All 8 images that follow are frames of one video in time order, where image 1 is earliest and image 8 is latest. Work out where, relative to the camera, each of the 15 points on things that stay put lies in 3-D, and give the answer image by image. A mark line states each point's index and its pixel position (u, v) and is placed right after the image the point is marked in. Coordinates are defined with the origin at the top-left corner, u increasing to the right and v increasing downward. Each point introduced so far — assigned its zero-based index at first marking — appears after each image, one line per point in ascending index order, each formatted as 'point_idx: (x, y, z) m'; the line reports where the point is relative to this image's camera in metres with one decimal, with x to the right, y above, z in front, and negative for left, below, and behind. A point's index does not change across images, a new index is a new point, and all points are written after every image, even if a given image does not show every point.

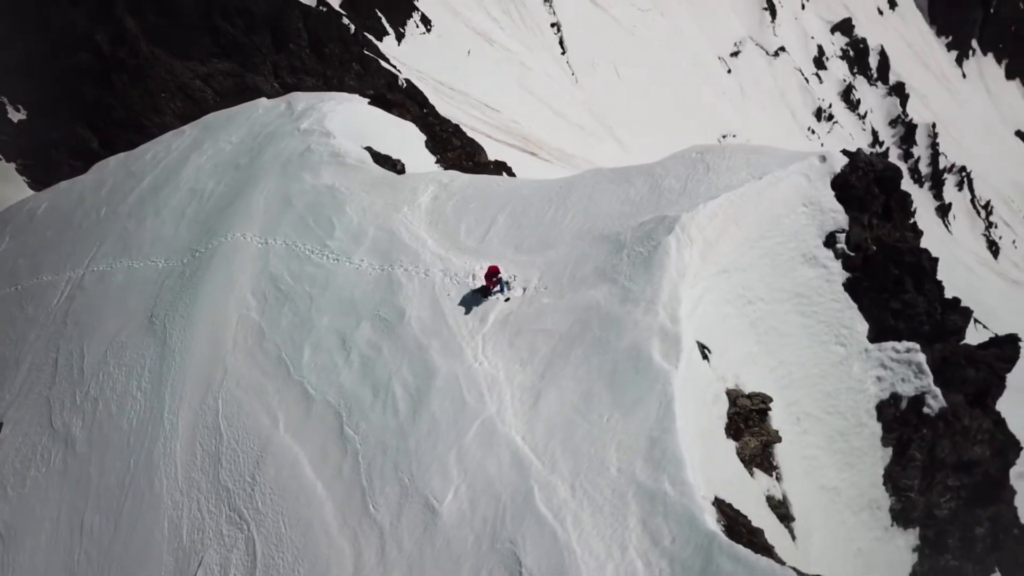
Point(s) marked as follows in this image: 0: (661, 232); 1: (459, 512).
0: (+2.0, +0.7, +10.6) m
1: (-0.6, -2.4, +8.6) m
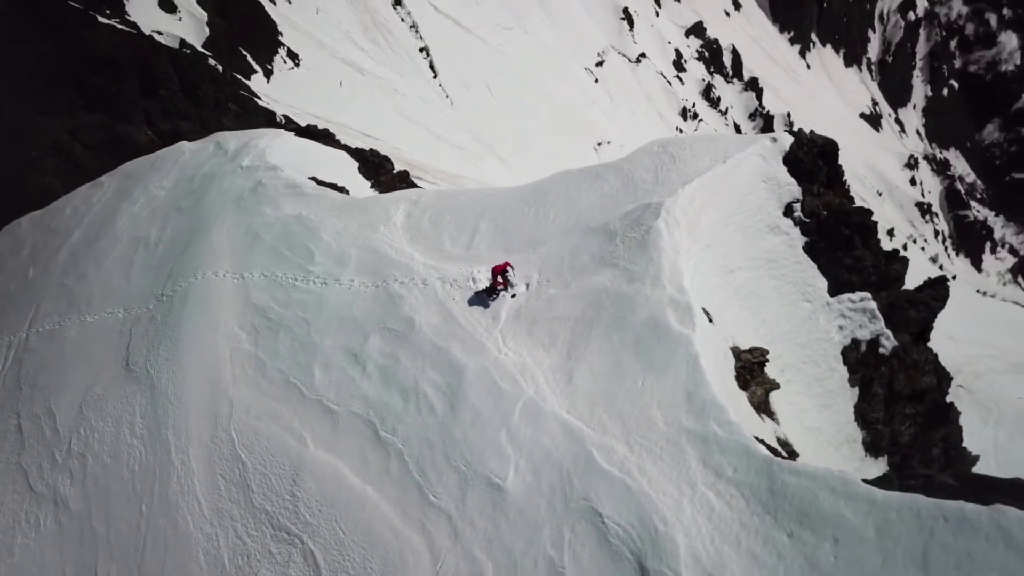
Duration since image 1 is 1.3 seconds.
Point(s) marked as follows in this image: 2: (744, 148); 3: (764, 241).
0: (+2.0, +1.0, +11.8) m
1: (+0.1, -2.3, +9.4) m
2: (+3.8, +2.2, +13.1) m
3: (+3.9, +0.7, +12.7) m
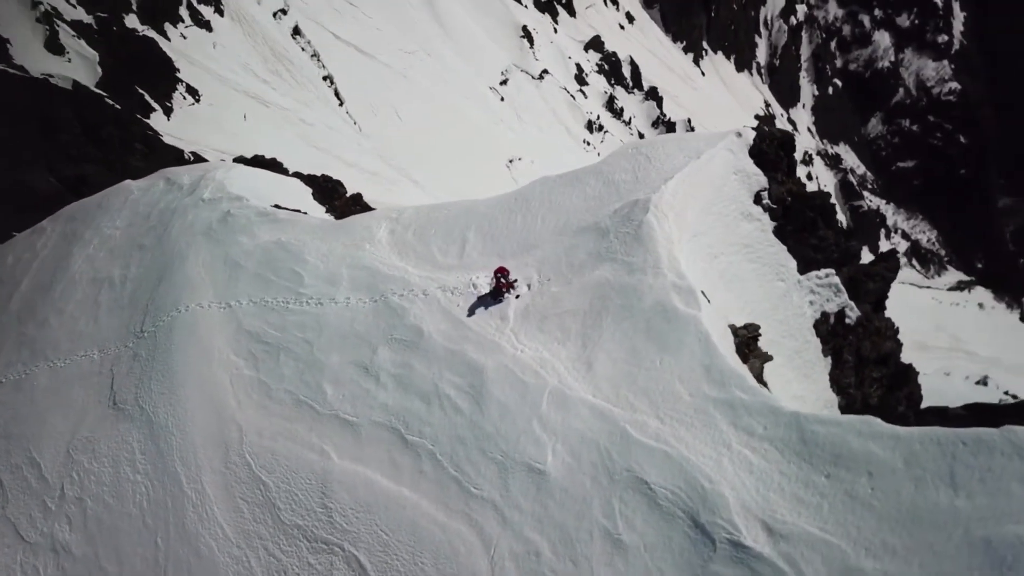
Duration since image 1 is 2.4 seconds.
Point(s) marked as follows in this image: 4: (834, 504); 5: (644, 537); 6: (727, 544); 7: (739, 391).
0: (+2.0, +1.2, +12.7) m
1: (+0.7, -2.2, +10.1) m
2: (+3.6, +2.5, +14.2) m
3: (+3.9, +1.0, +13.7) m
4: (+3.2, -2.2, +8.2) m
5: (+1.5, -2.7, +8.9) m
6: (+2.2, -2.6, +8.3) m
7: (+2.8, -1.2, +9.9) m
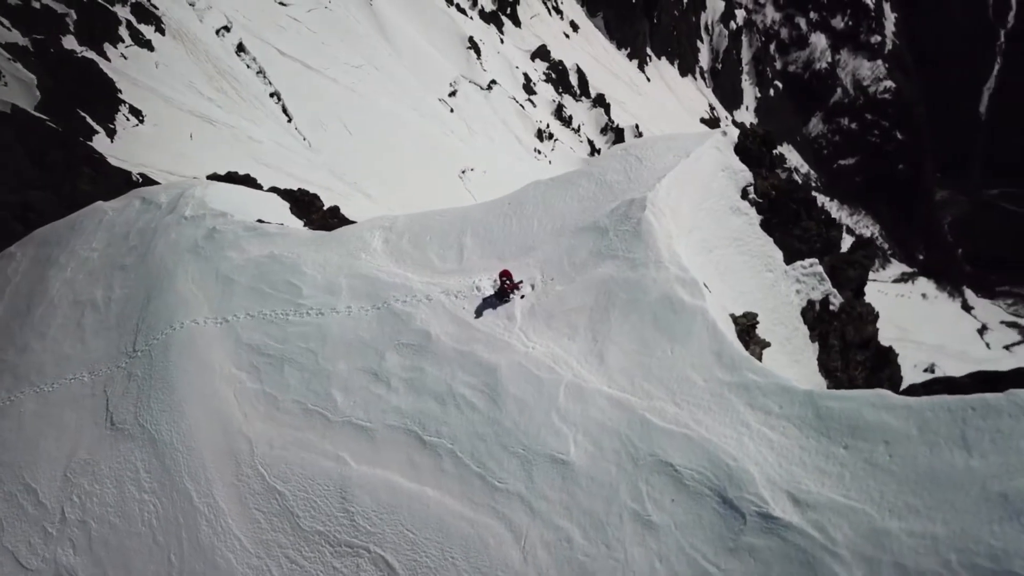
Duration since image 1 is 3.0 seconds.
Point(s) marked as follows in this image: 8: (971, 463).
0: (+2.0, +1.2, +13.2) m
1: (+1.0, -2.2, +10.5) m
2: (+3.5, +2.6, +14.8) m
3: (+3.8, +1.2, +14.3) m
4: (+3.6, -2.0, +8.7) m
5: (+1.9, -2.6, +9.3) m
6: (+2.6, -2.5, +8.8) m
7: (+3.0, -1.1, +10.4) m
8: (+4.7, -1.8, +8.2) m
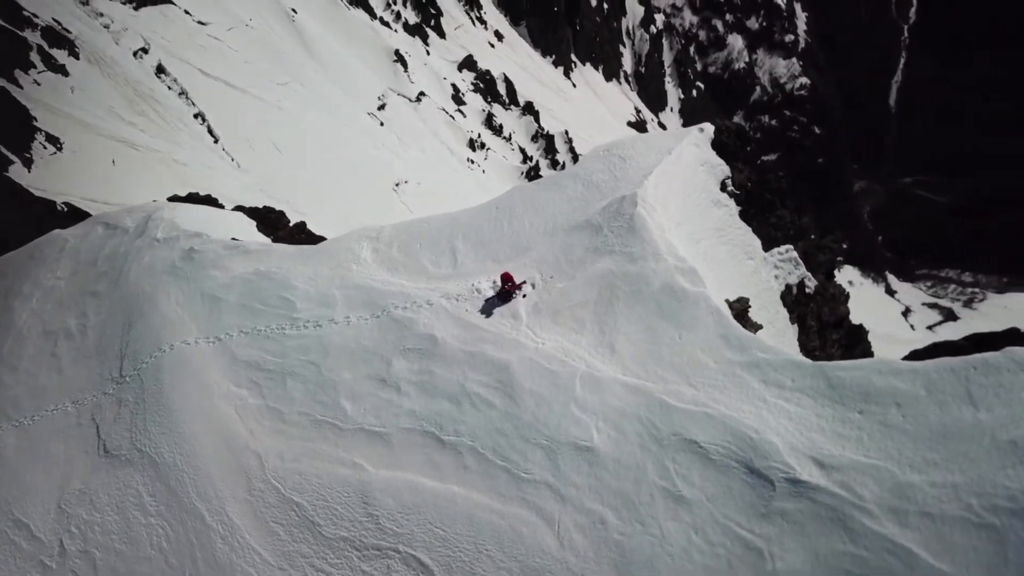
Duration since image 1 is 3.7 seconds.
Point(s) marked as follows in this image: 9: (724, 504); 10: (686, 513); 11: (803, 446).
0: (+2.0, +1.4, +13.8) m
1: (+1.3, -2.1, +11.0) m
2: (+3.2, +2.8, +15.5) m
3: (+3.7, +1.4, +15.0) m
4: (+4.1, -1.7, +9.4) m
5: (+2.3, -2.5, +9.9) m
6: (+3.1, -2.2, +9.4) m
7: (+3.3, -0.9, +11.0) m
8: (+5.2, -1.4, +8.9) m
9: (+2.5, -2.6, +9.6) m
10: (+2.1, -2.7, +9.8) m
11: (+3.4, -1.9, +9.6) m
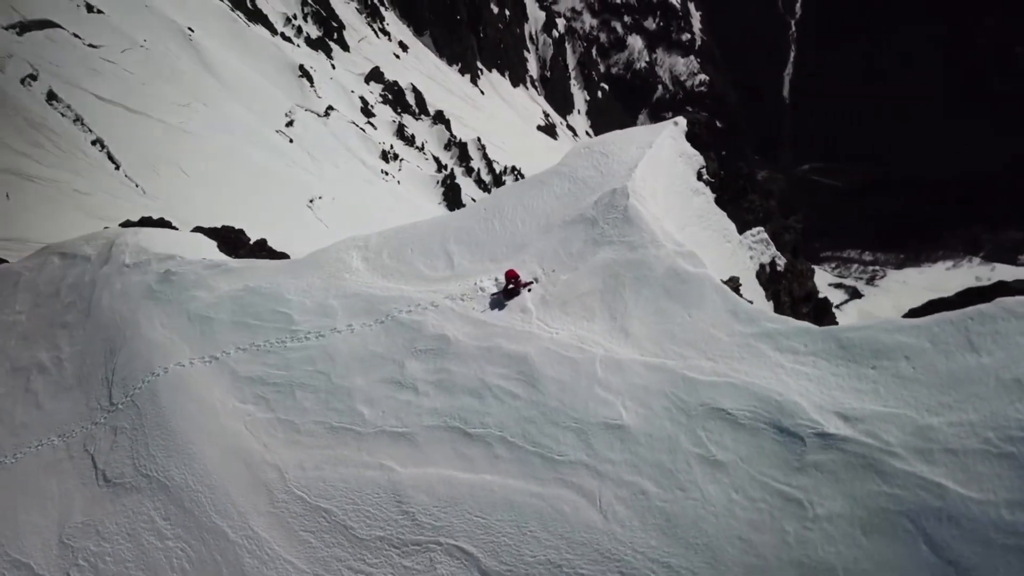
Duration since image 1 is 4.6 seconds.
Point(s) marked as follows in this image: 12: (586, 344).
0: (+1.9, +1.6, +14.5) m
1: (+1.8, -1.8, +11.6) m
2: (+2.9, +3.1, +16.3) m
3: (+3.5, +1.7, +15.9) m
4: (+4.7, -1.3, +10.4) m
5: (+3.0, -2.2, +10.6) m
6: (+3.8, -1.9, +10.2) m
7: (+3.7, -0.5, +11.9) m
8: (+5.8, -0.9, +10.0) m
9: (+3.2, -2.3, +10.4) m
10: (+2.7, -2.4, +10.5) m
11: (+4.0, -1.5, +10.5) m
12: (+1.2, -0.9, +12.9) m
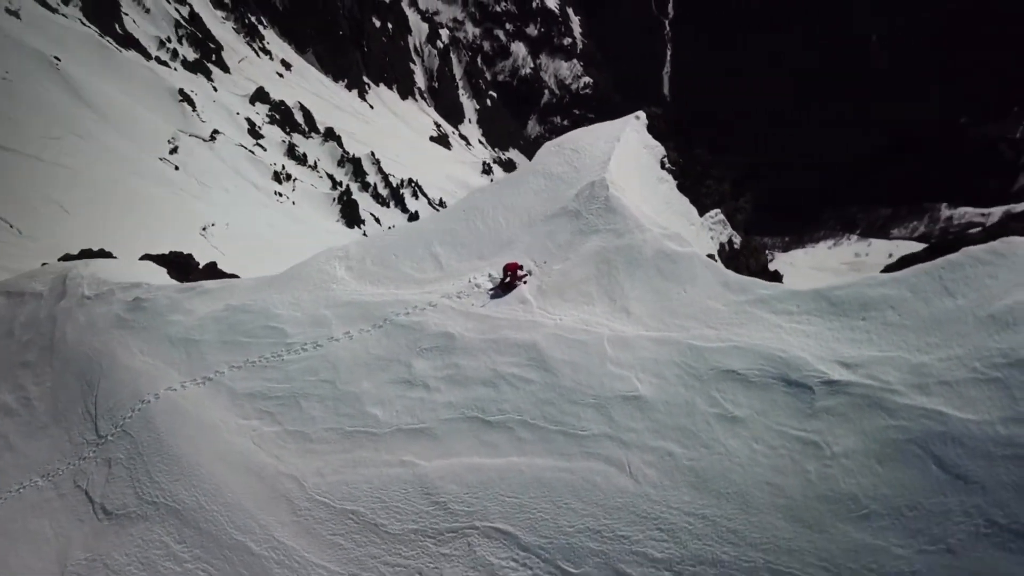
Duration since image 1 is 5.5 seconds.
0: (+1.7, +1.8, +15.5) m
1: (+2.2, -1.5, +12.6) m
2: (+2.3, +3.4, +17.4) m
3: (+3.1, +2.1, +17.1) m
4: (+5.2, -0.7, +11.7) m
5: (+3.5, -1.7, +11.7) m
6: (+4.3, -1.4, +11.4) m
7: (+4.0, 0.0, +13.0) m
8: (+6.2, -0.2, +11.4) m
9: (+3.7, -1.8, +11.5) m
10: (+3.3, -2.0, +11.6) m
11: (+4.5, -1.0, +11.7) m
12: (+1.3, -0.7, +13.8) m
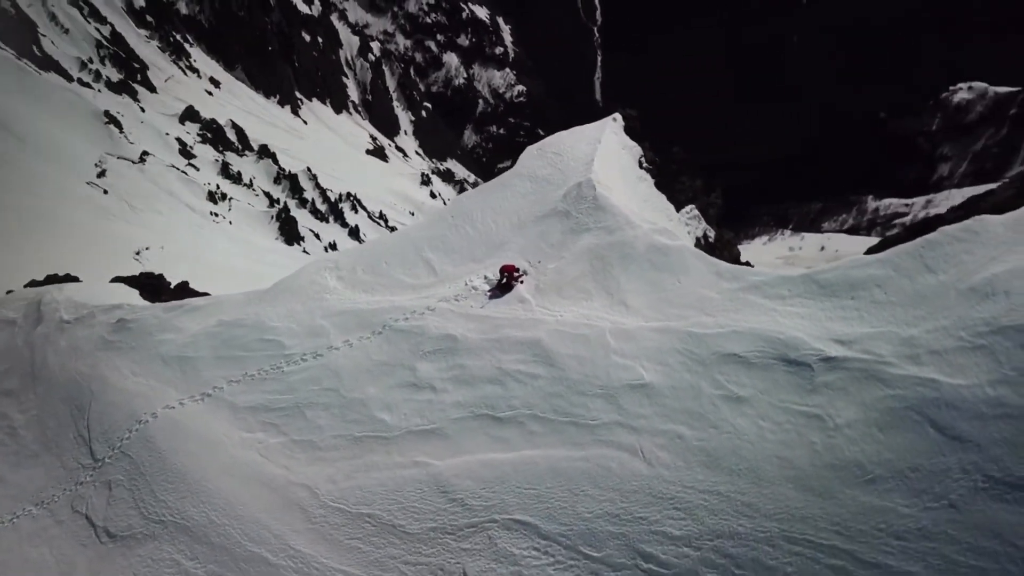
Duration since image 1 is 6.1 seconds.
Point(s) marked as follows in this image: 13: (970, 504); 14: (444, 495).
0: (+1.5, +1.9, +16.0) m
1: (+2.4, -1.4, +13.1) m
2: (+1.9, +3.5, +18.0) m
3: (+2.8, +2.2, +17.7) m
4: (+5.4, -0.4, +12.5) m
5: (+3.7, -1.5, +12.4) m
6: (+4.6, -1.1, +12.1) m
7: (+4.0, +0.2, +13.8) m
8: (+6.4, +0.1, +12.3) m
9: (+4.0, -1.6, +12.2) m
10: (+3.6, -1.8, +12.2) m
11: (+4.7, -0.7, +12.5) m
12: (+1.4, -0.6, +14.3) m
13: (+5.7, -2.7, +10.1) m
14: (-1.0, -3.3, +13.4) m
